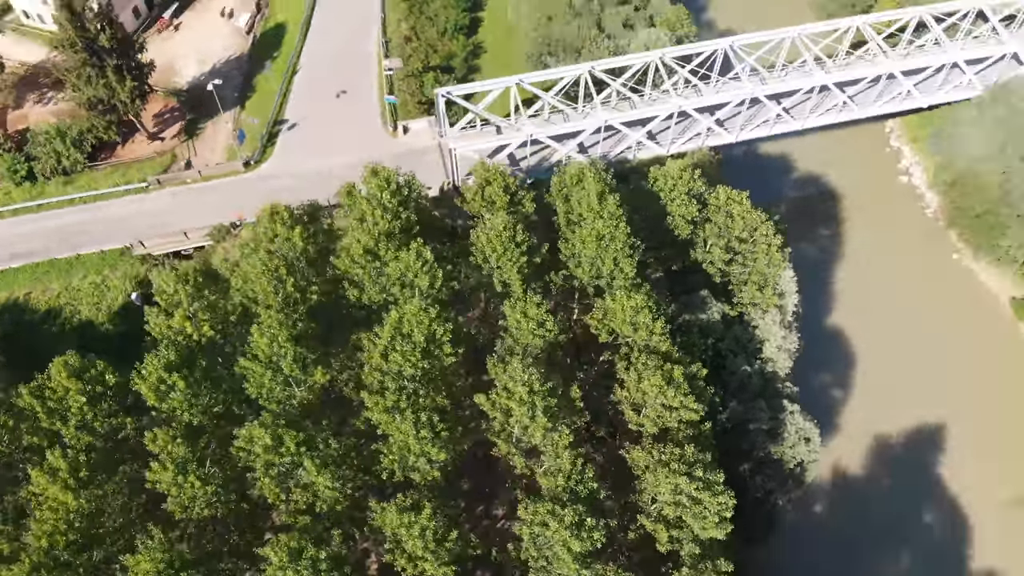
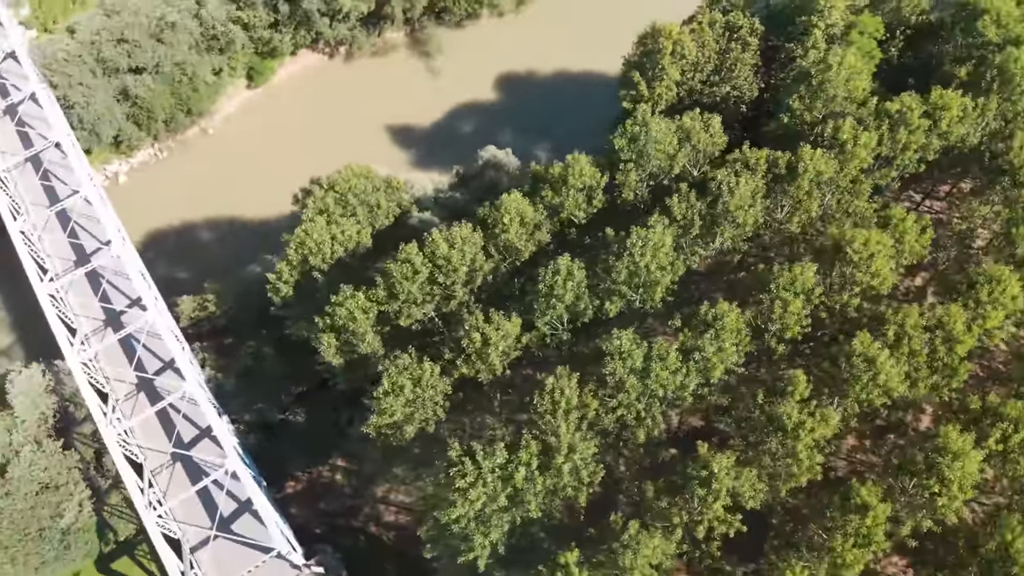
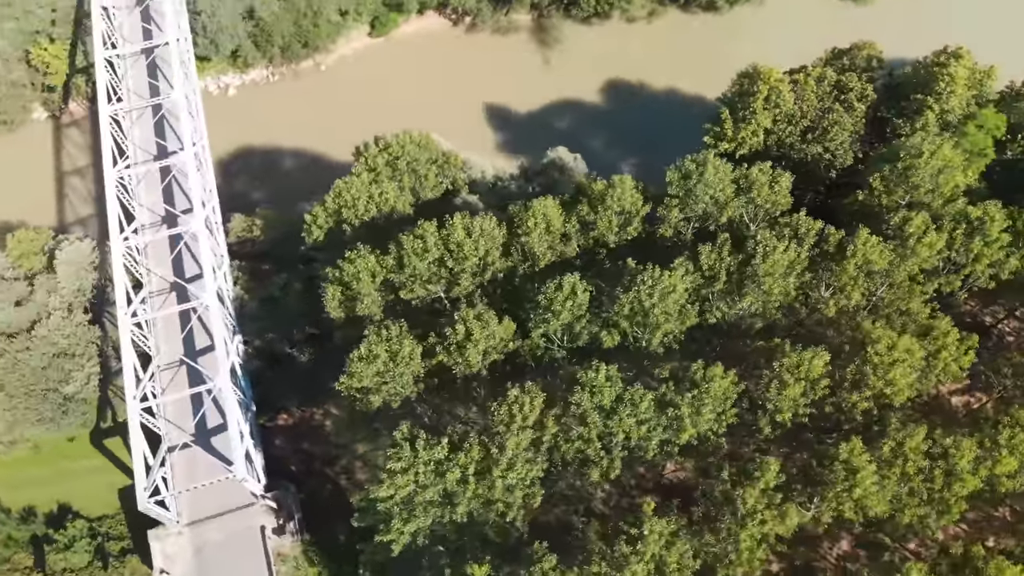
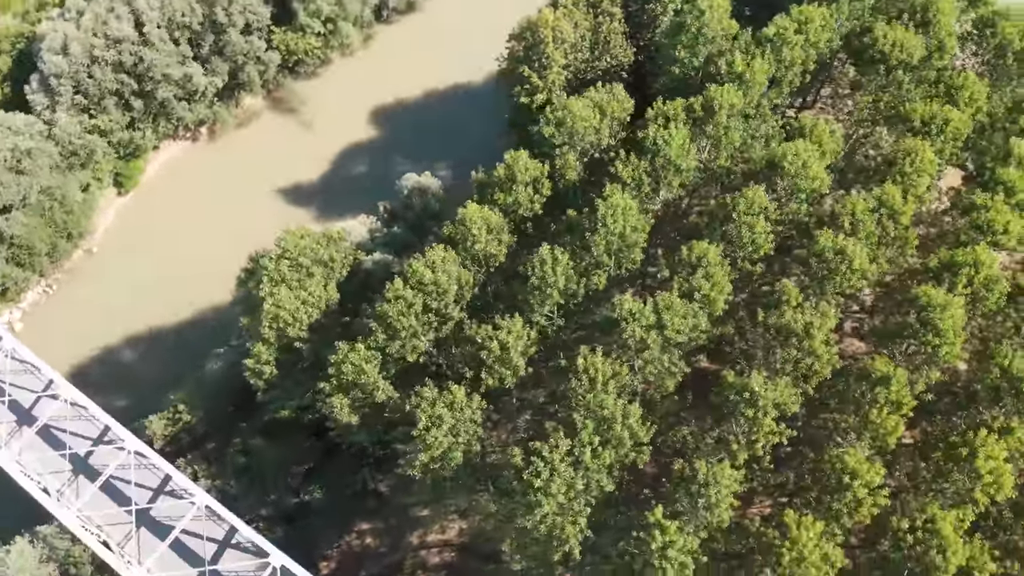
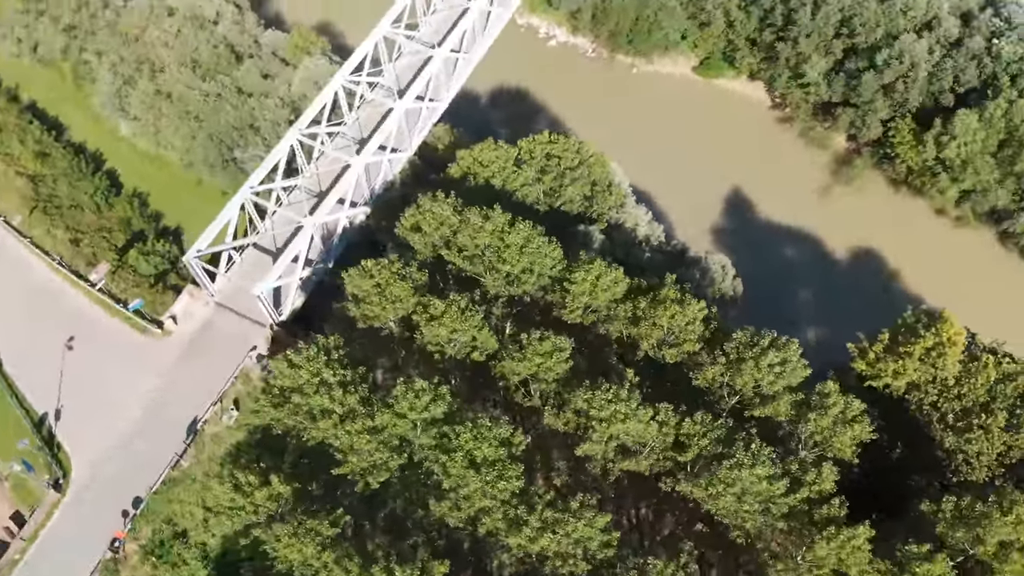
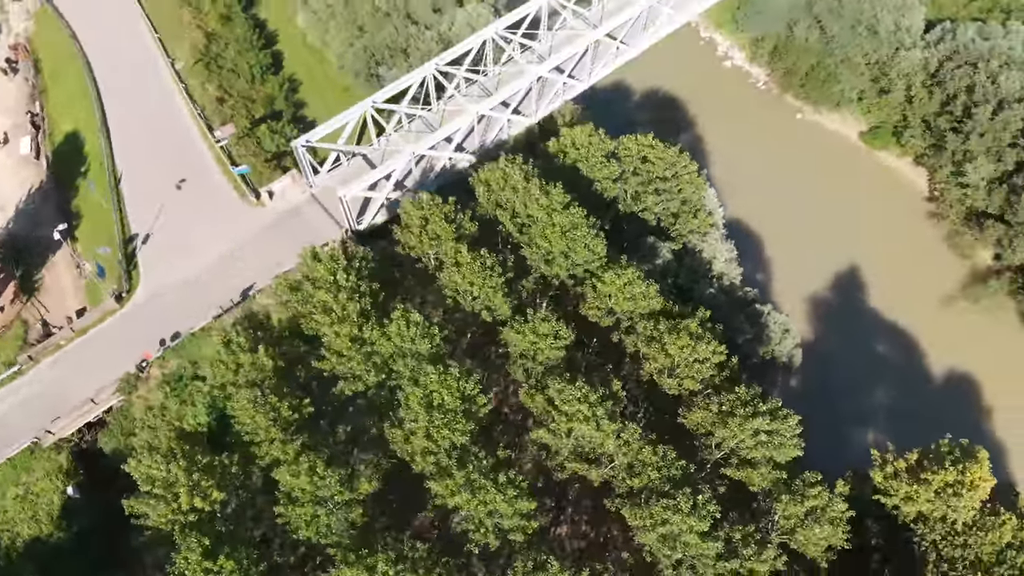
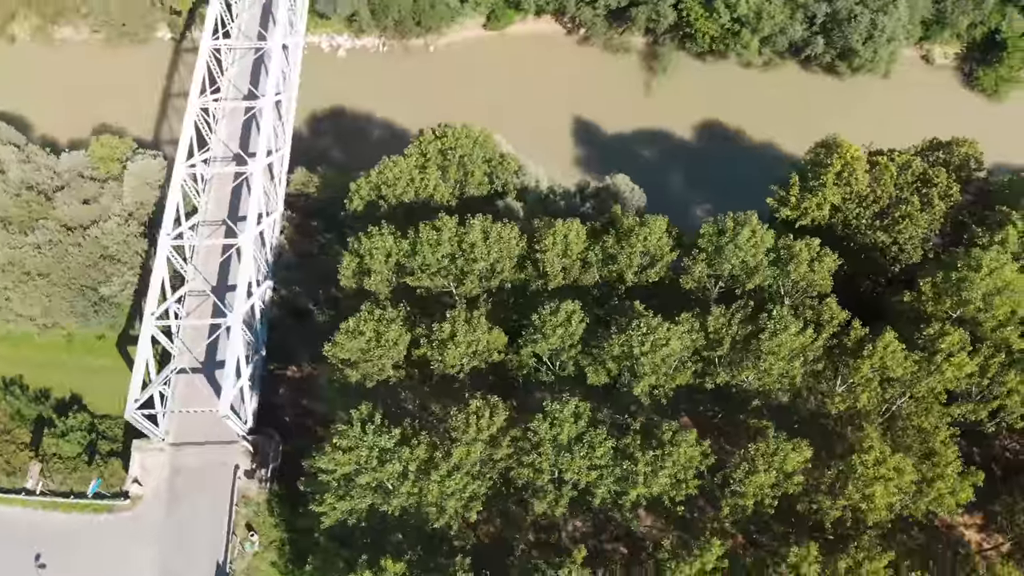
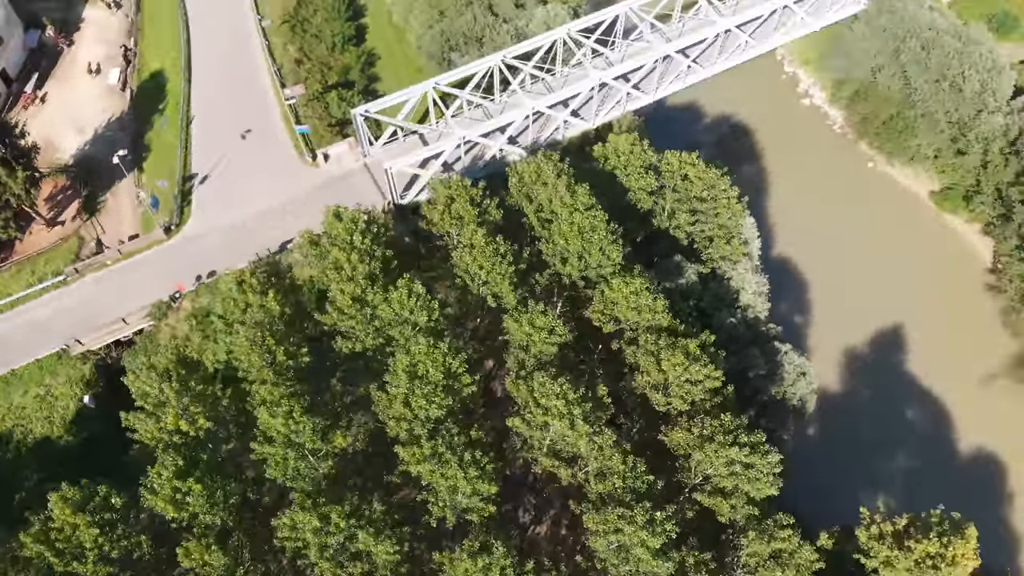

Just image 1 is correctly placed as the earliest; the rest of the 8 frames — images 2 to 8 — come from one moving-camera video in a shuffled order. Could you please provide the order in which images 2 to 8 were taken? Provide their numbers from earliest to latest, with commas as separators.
8, 6, 5, 7, 3, 2, 4
